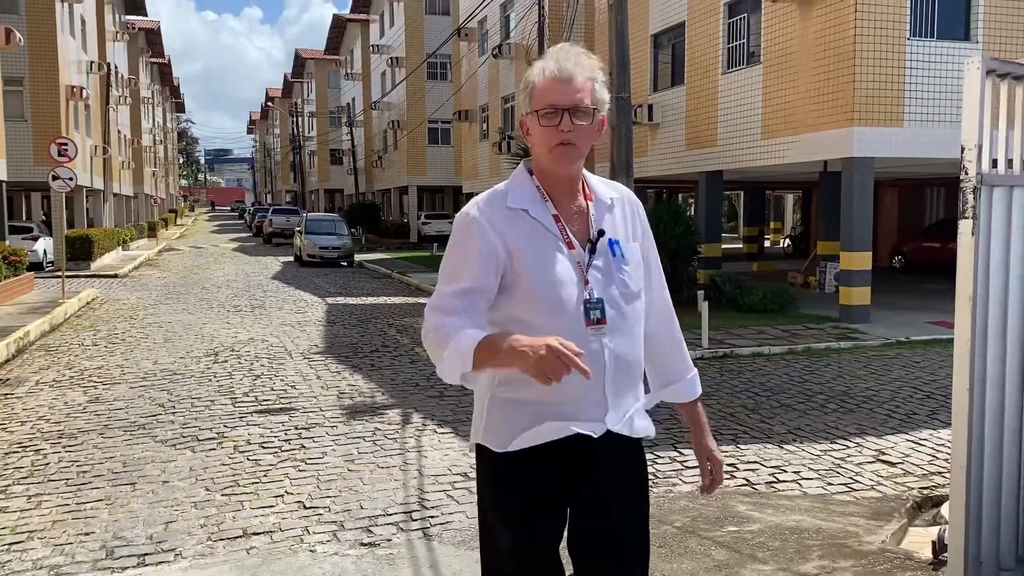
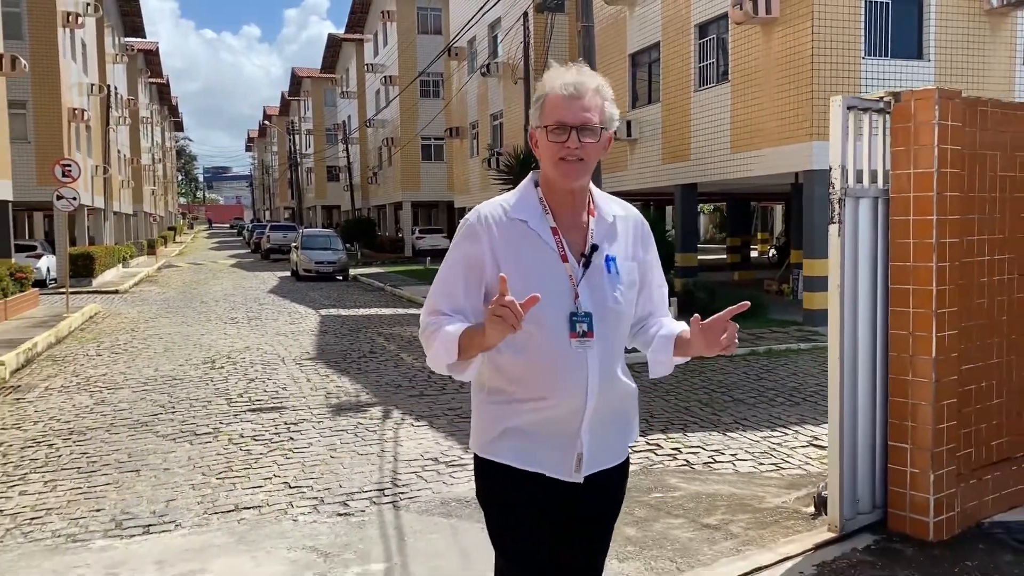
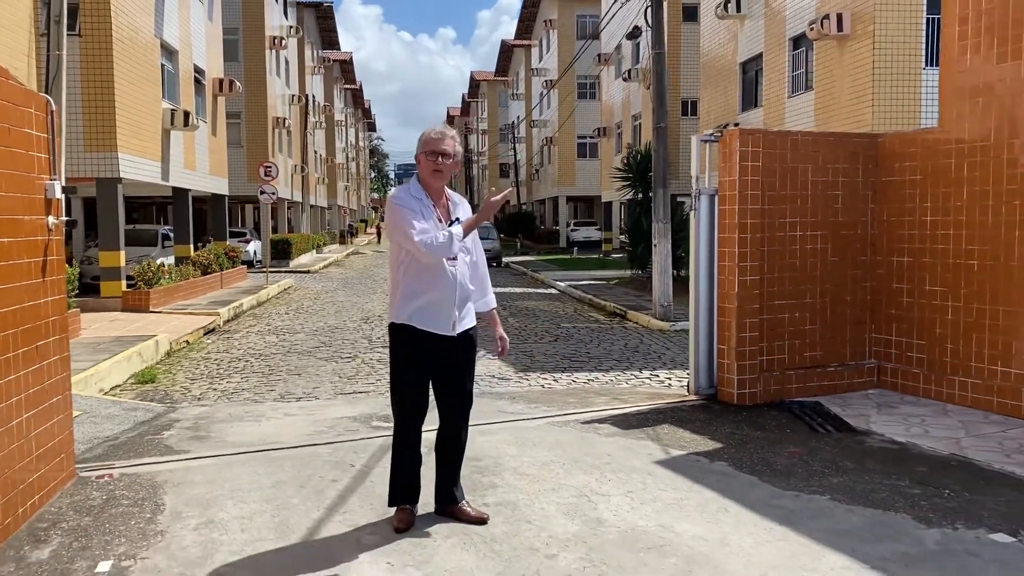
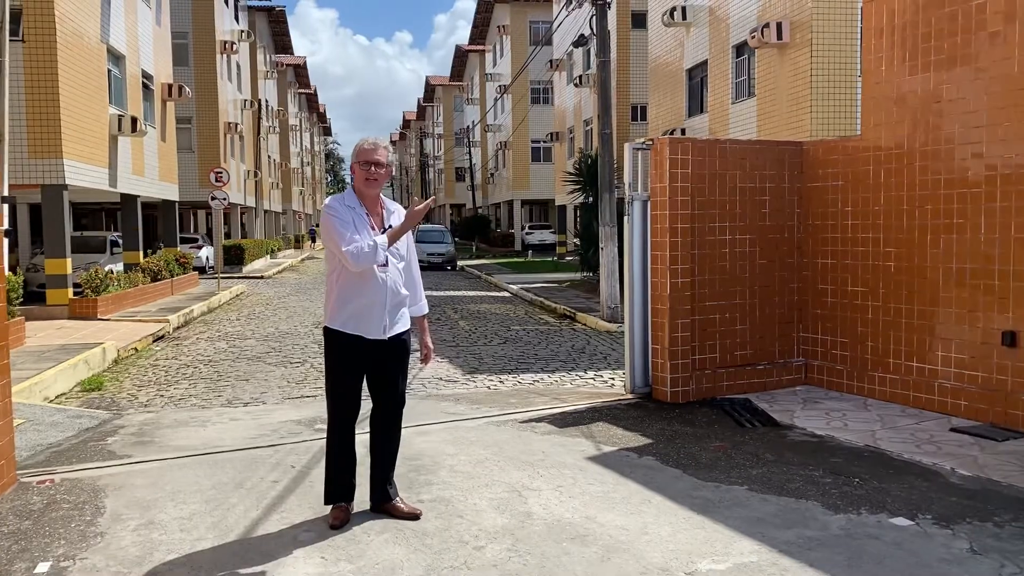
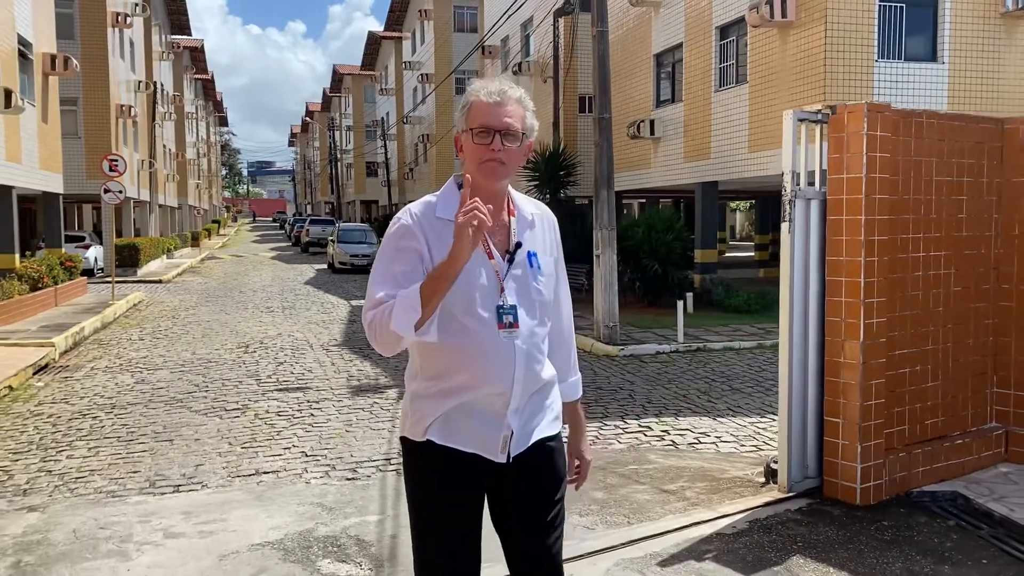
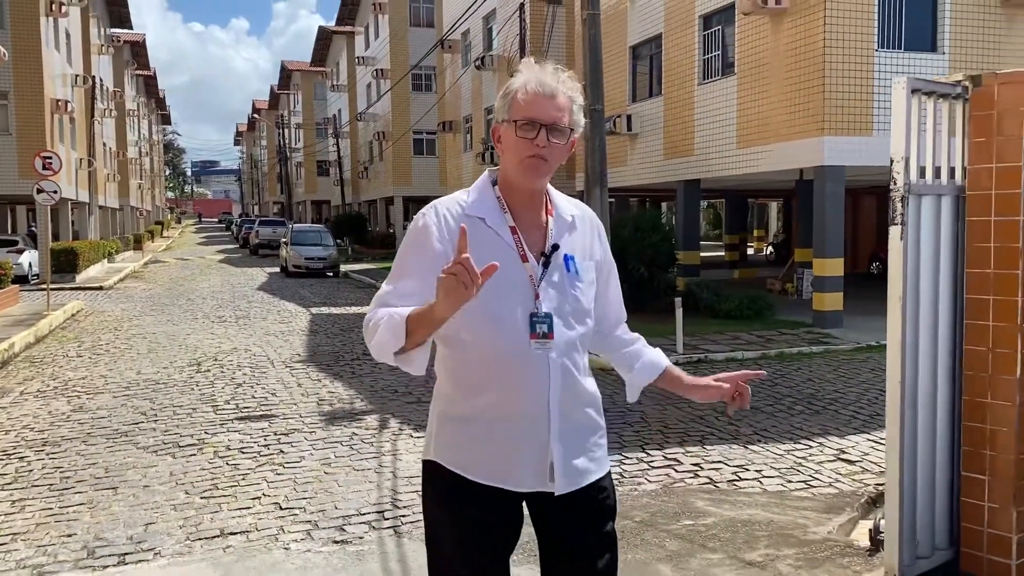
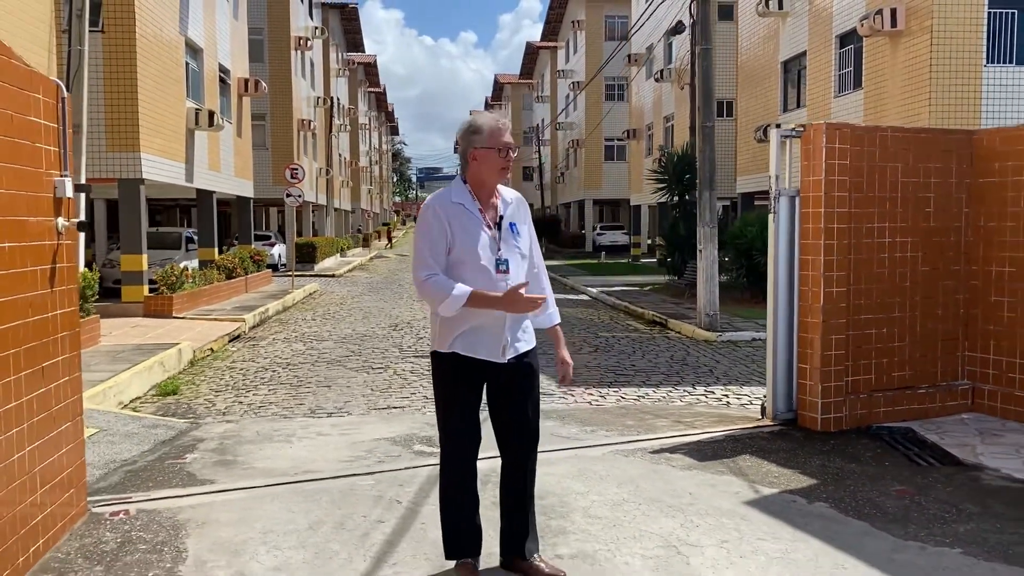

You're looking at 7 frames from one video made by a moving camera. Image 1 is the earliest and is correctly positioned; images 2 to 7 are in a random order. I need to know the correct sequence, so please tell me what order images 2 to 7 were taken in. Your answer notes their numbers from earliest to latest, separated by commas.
6, 2, 5, 7, 3, 4
